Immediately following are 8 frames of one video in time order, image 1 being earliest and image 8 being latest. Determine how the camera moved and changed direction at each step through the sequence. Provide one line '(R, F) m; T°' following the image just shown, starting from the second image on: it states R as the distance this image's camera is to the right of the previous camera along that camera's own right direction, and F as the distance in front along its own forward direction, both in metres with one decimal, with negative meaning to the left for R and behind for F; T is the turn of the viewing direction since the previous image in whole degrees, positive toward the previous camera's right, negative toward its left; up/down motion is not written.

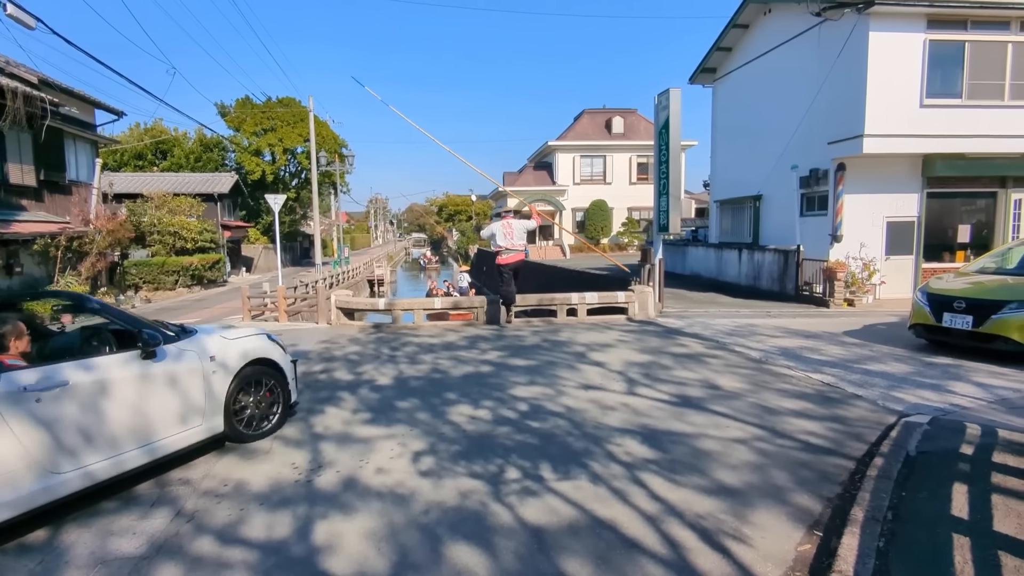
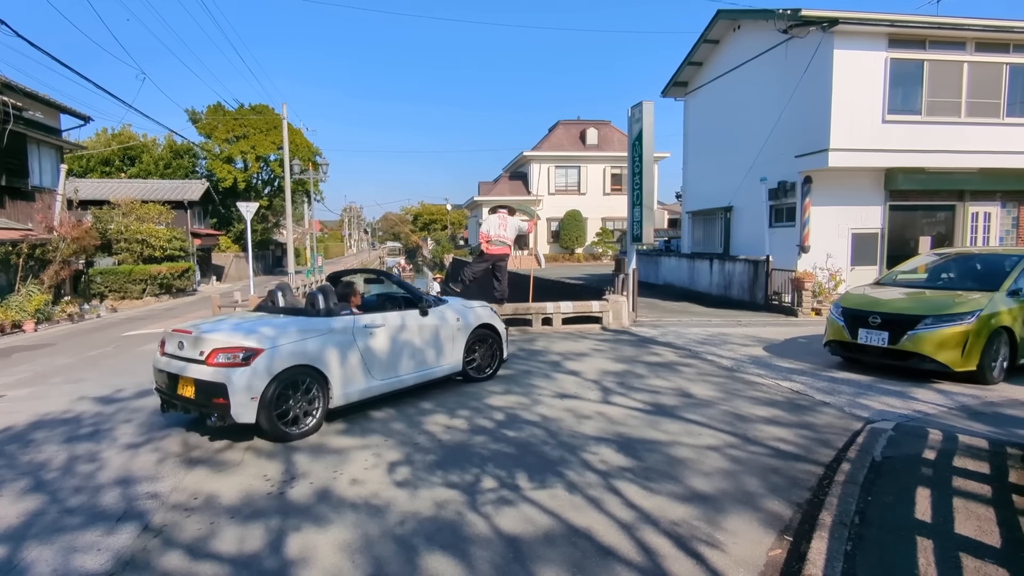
(0.0, 0.0) m; +2°
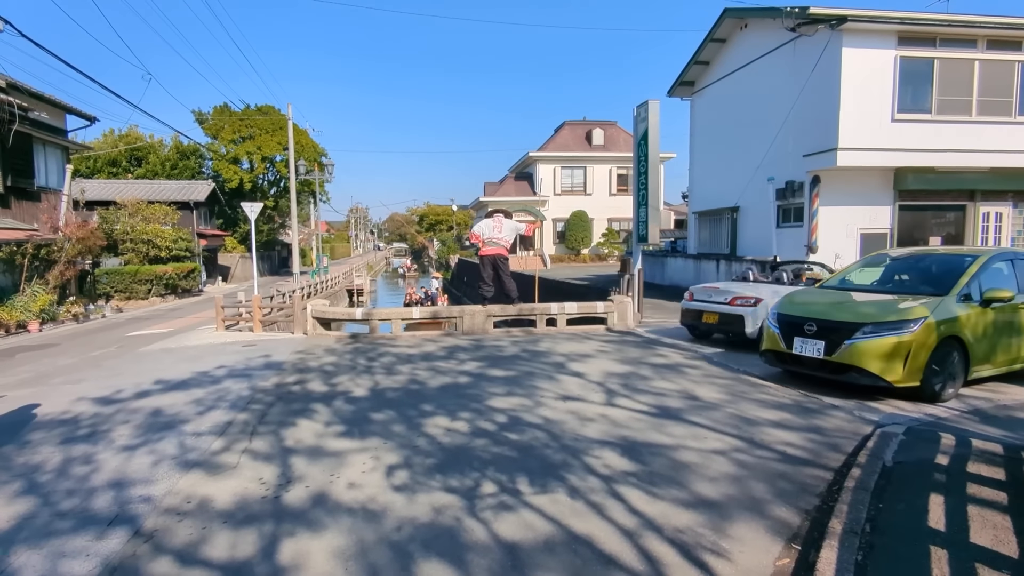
(0.0, +0.1) m; -1°
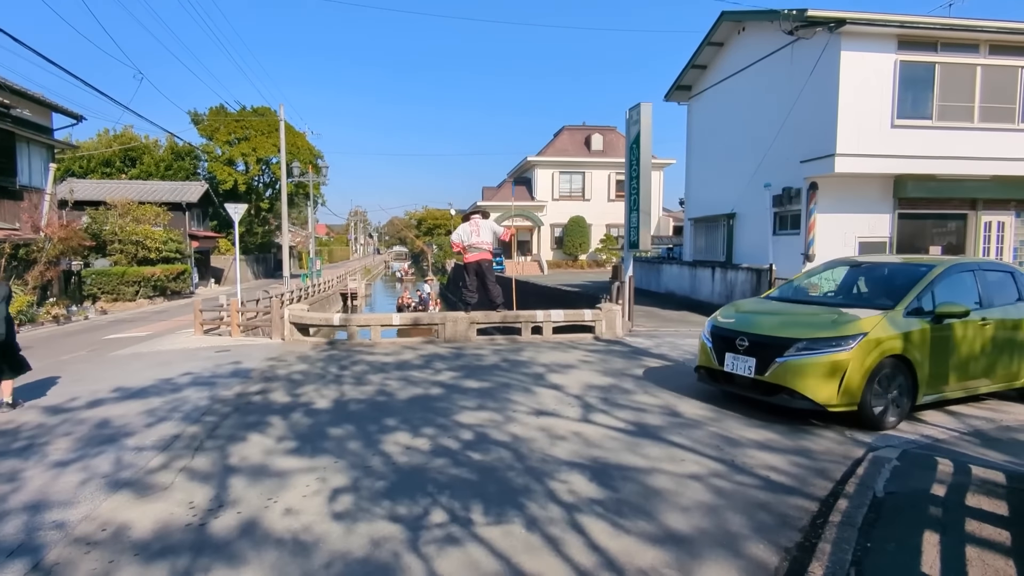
(+0.3, +0.4) m; 0°
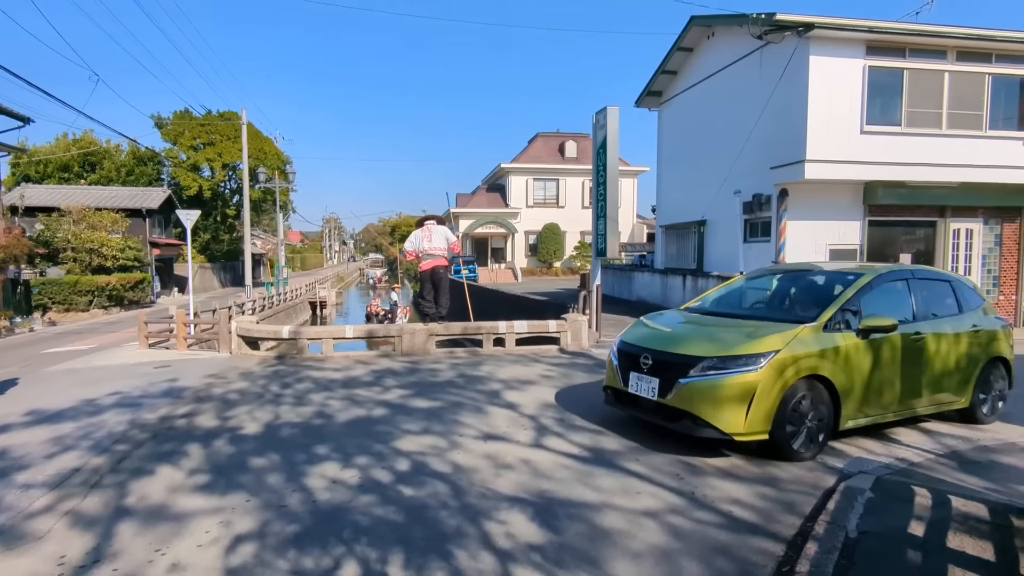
(+0.3, +0.4) m; +2°
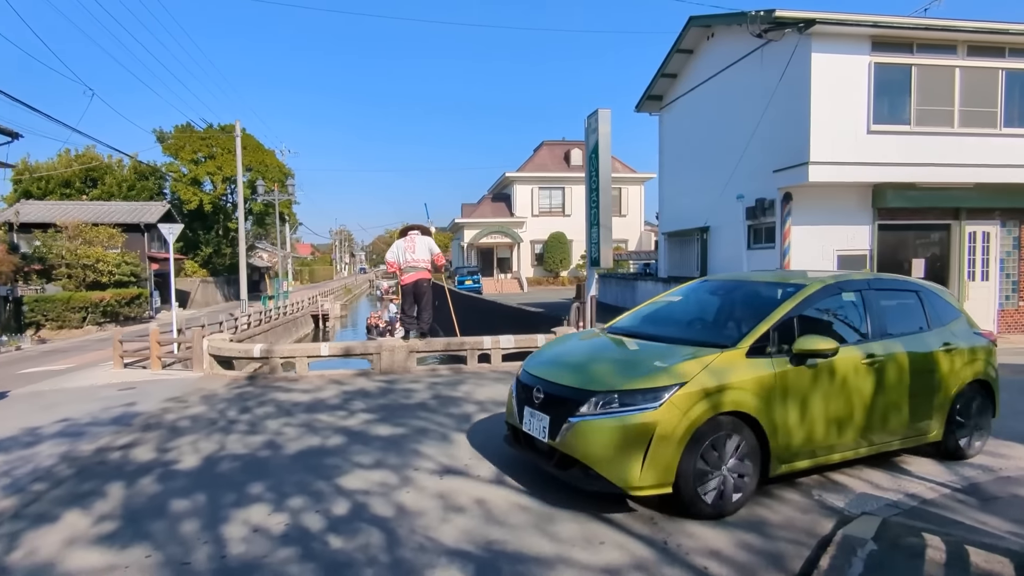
(+0.4, +0.5) m; -1°
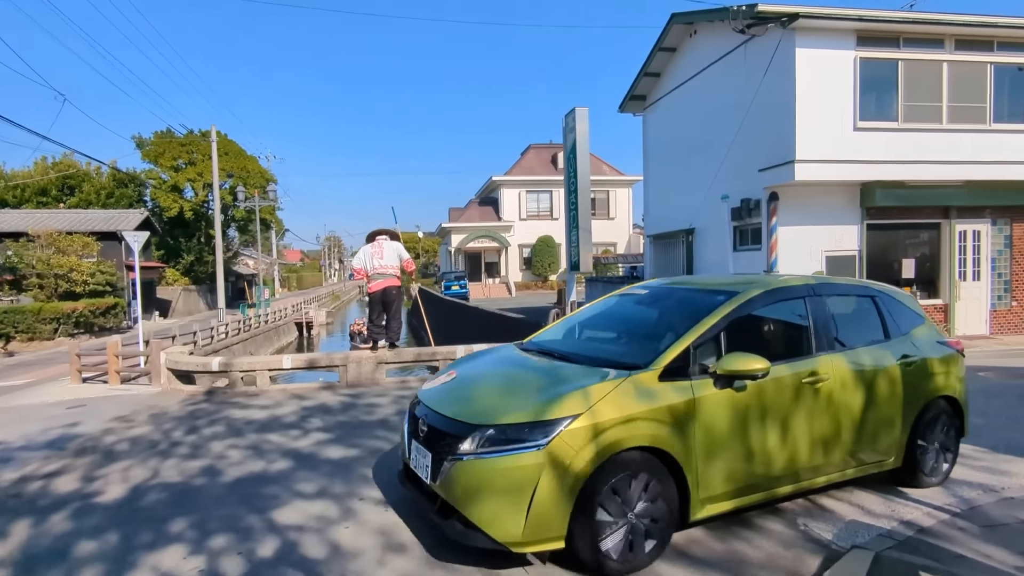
(+0.3, +0.4) m; +1°
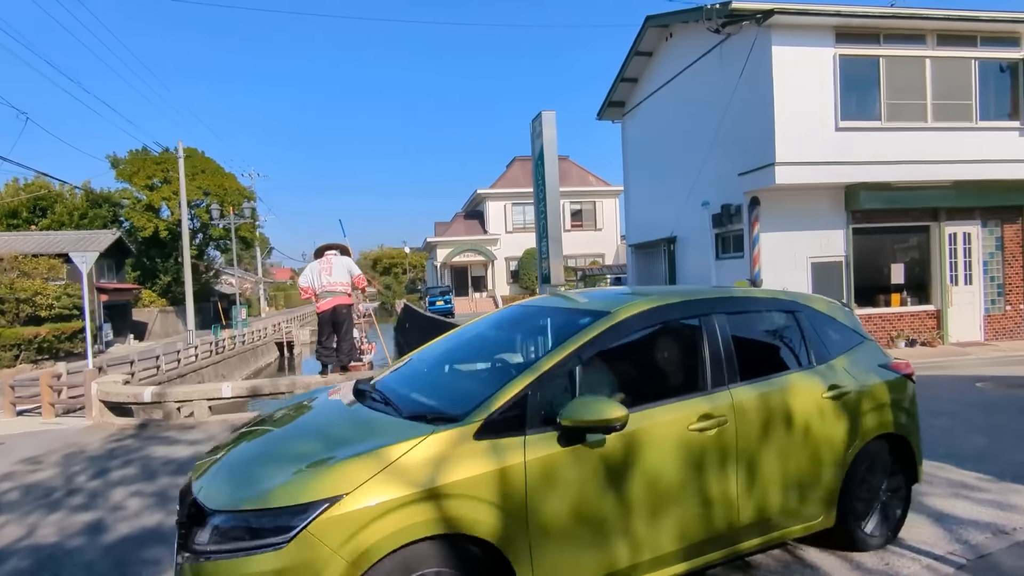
(+0.4, +0.6) m; +1°
